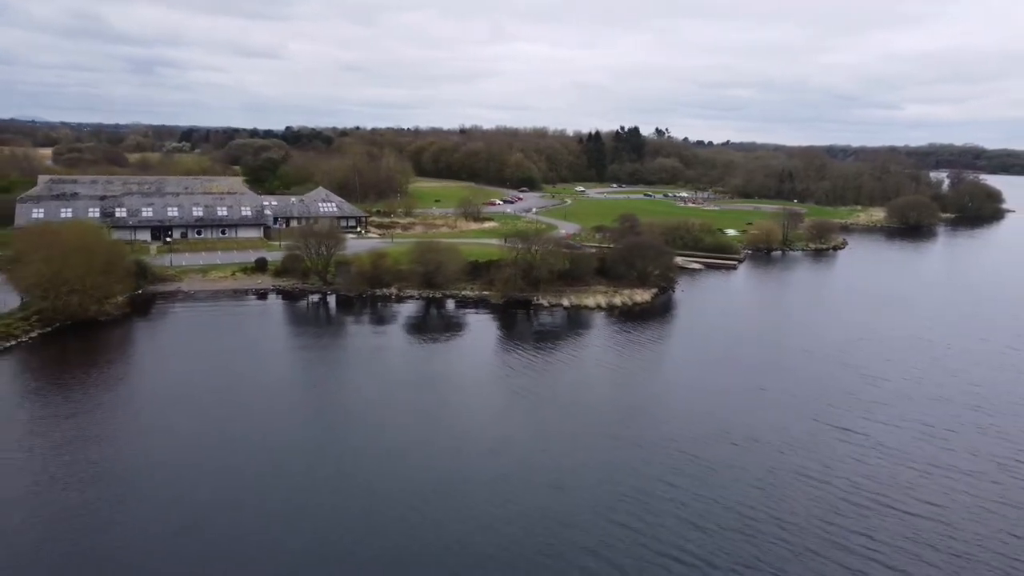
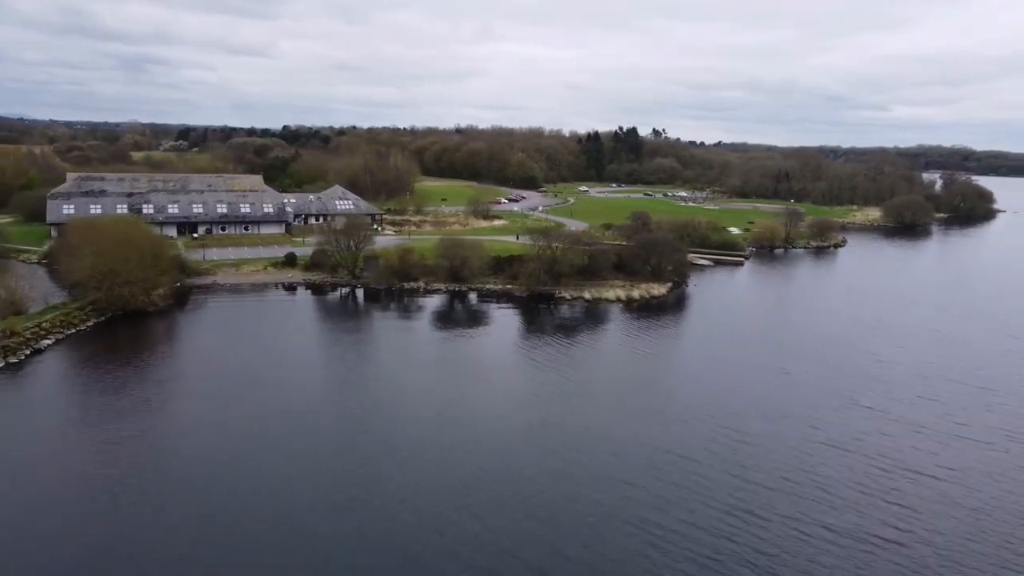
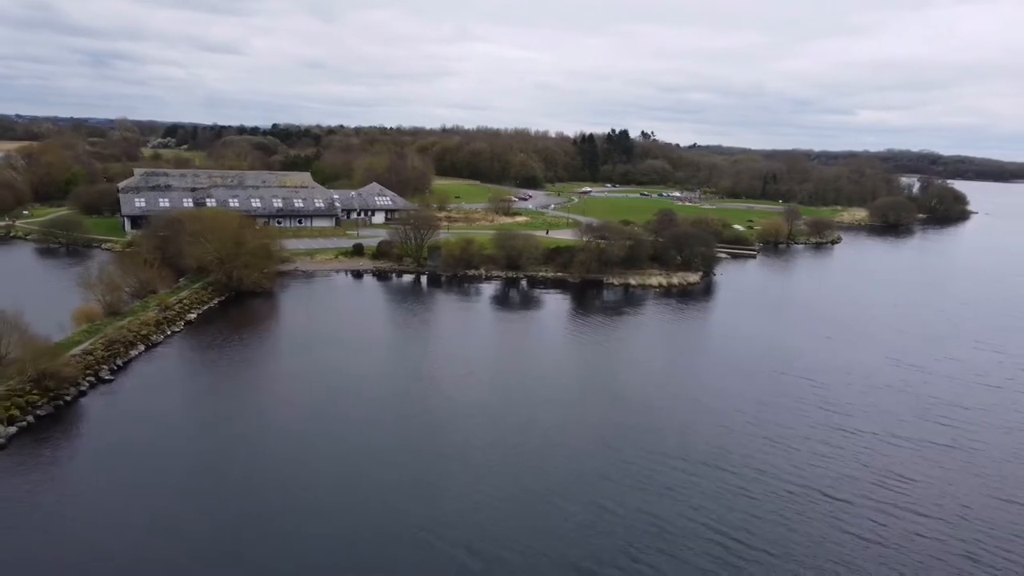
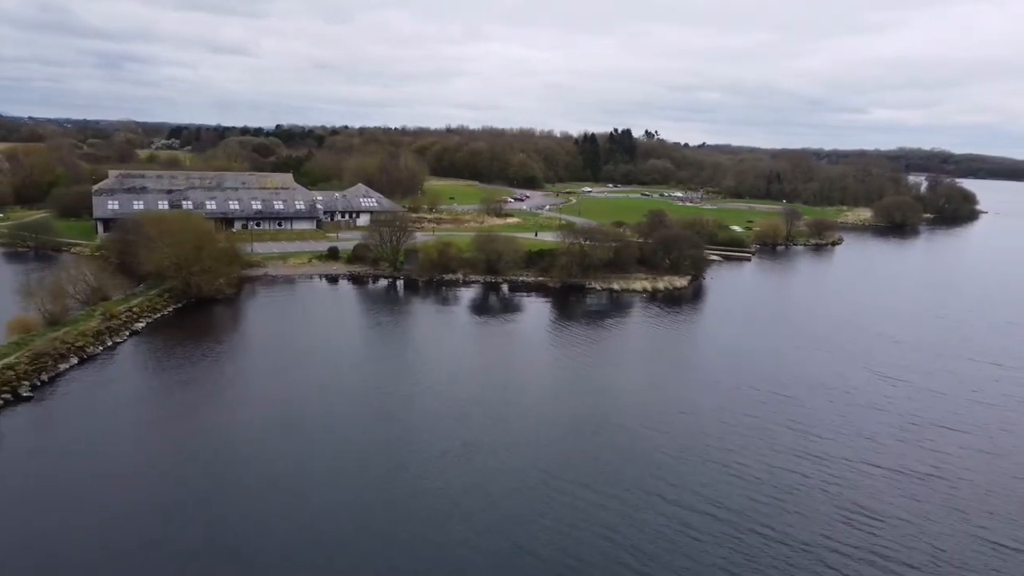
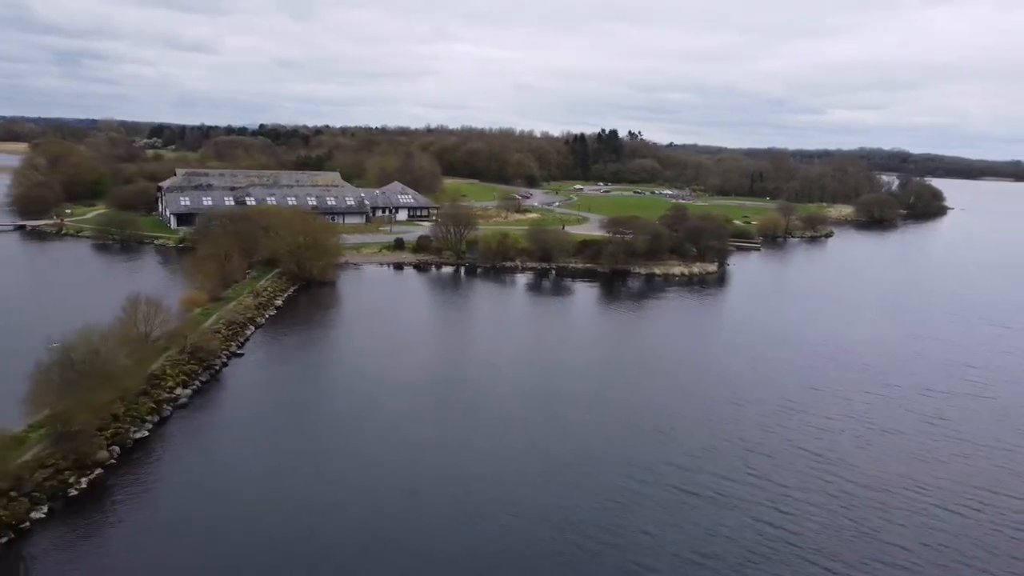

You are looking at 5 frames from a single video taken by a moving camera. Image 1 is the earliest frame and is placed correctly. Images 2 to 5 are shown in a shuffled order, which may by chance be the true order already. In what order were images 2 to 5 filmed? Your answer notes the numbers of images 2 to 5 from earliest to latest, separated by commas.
2, 4, 3, 5
